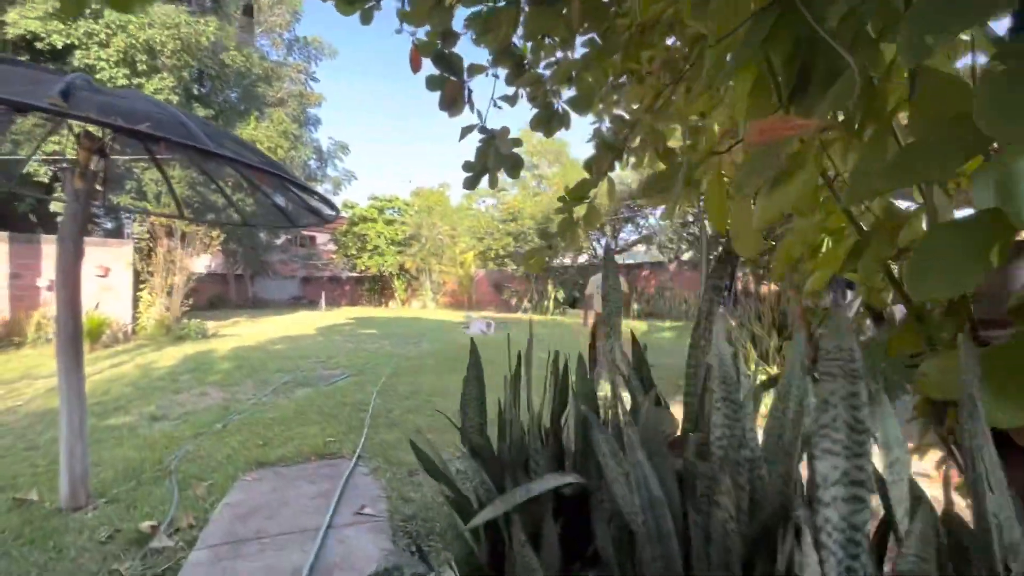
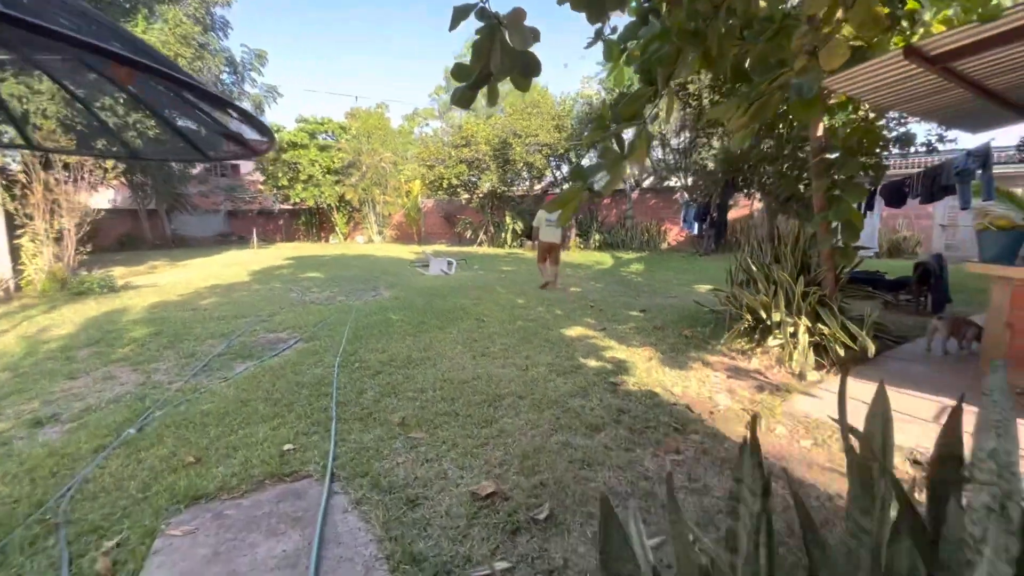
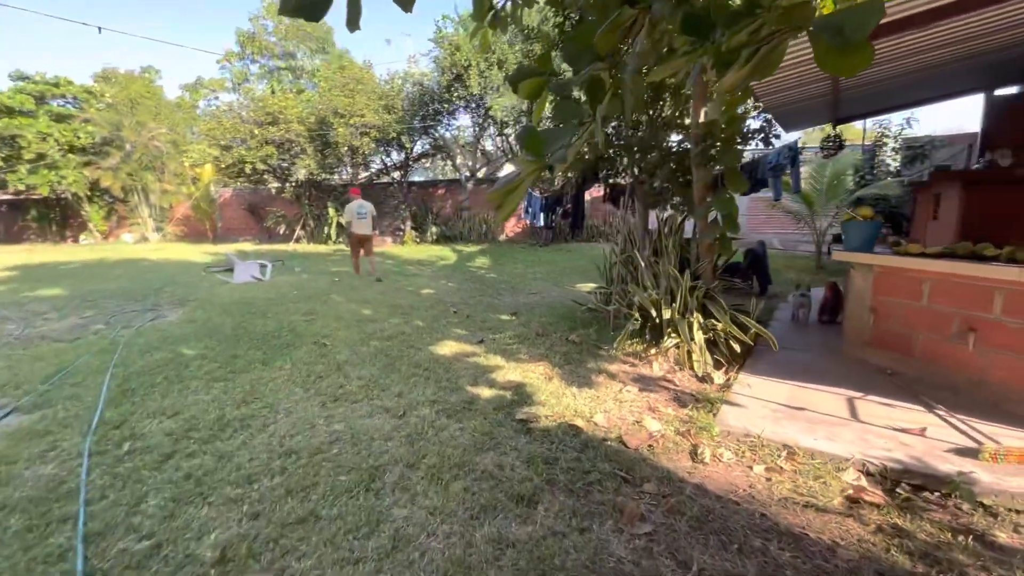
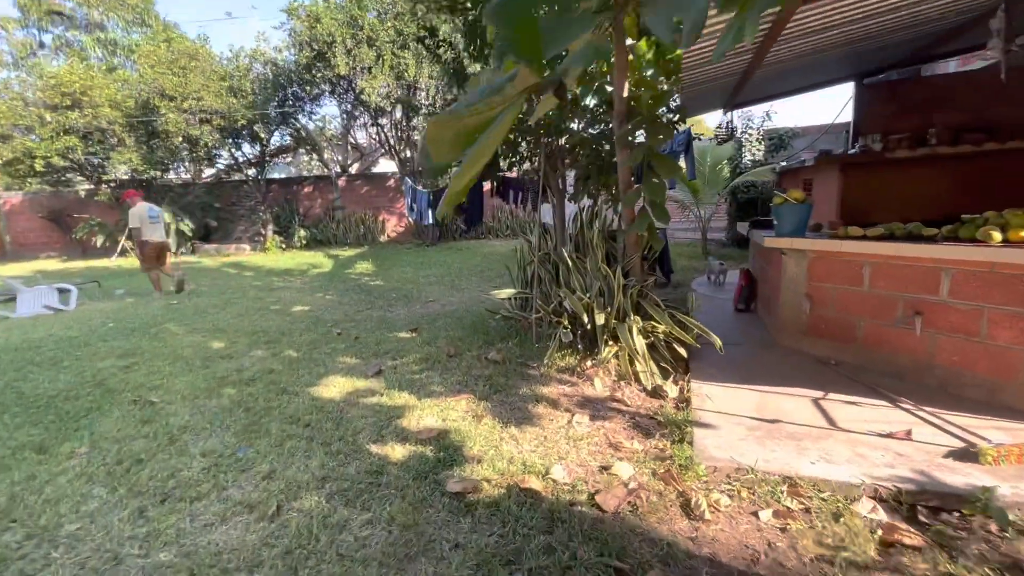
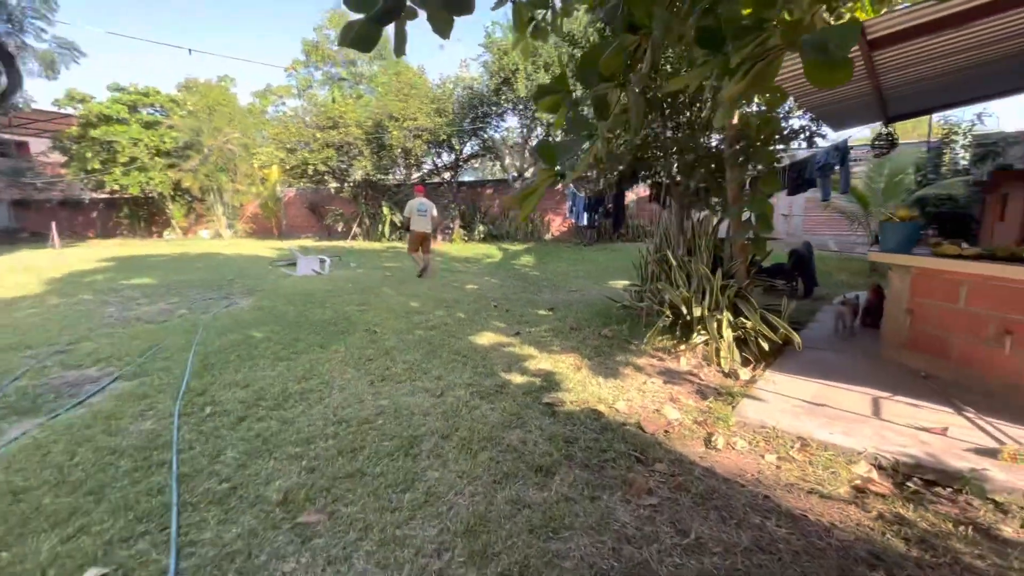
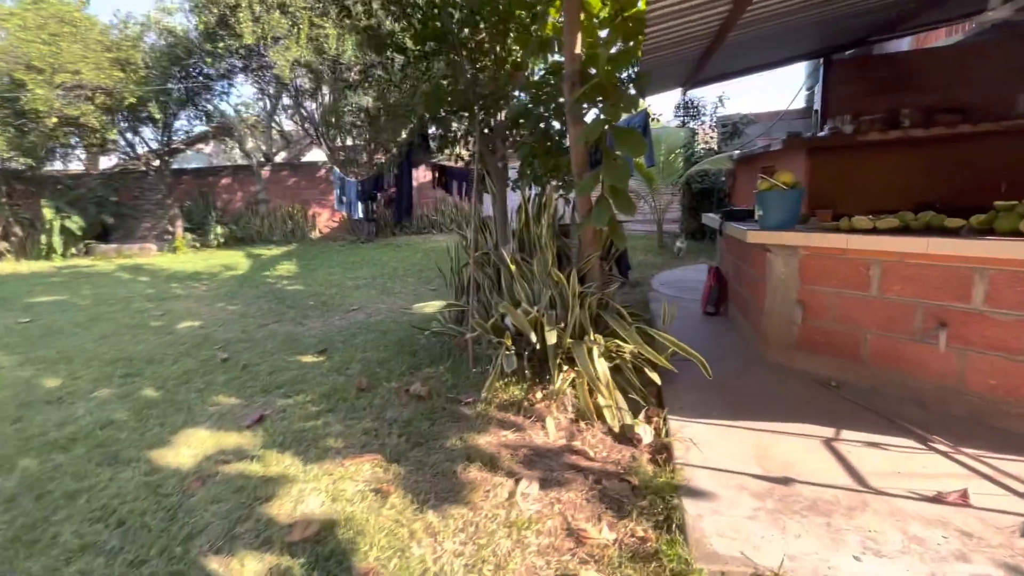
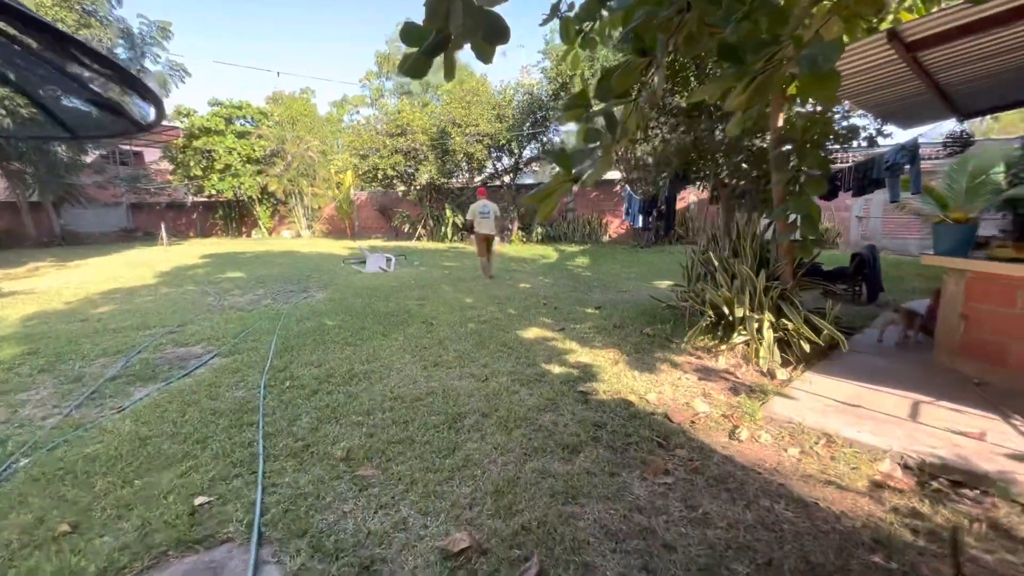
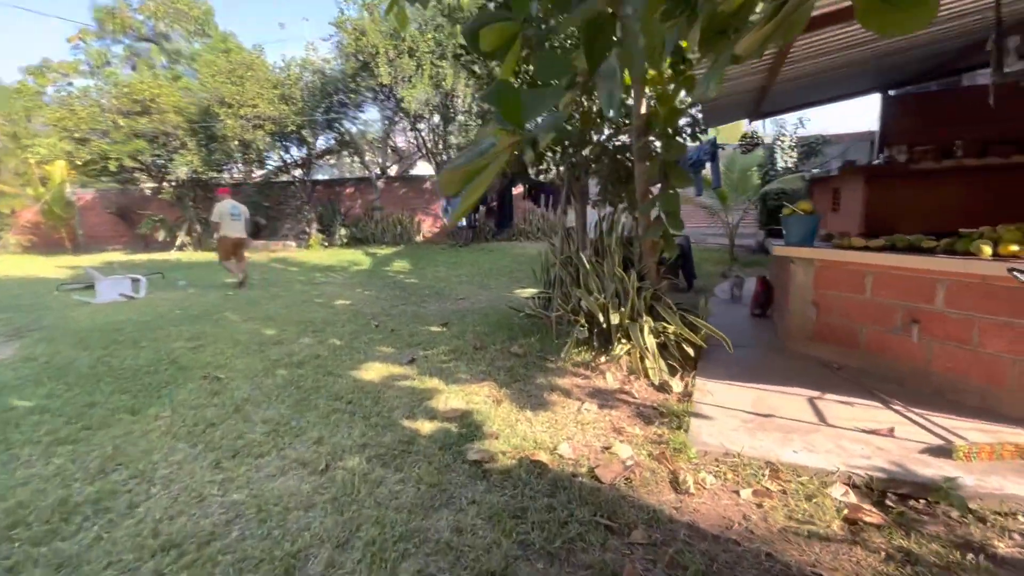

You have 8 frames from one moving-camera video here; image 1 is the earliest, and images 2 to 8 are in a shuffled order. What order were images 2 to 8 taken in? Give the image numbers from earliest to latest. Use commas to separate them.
2, 7, 5, 3, 8, 4, 6
